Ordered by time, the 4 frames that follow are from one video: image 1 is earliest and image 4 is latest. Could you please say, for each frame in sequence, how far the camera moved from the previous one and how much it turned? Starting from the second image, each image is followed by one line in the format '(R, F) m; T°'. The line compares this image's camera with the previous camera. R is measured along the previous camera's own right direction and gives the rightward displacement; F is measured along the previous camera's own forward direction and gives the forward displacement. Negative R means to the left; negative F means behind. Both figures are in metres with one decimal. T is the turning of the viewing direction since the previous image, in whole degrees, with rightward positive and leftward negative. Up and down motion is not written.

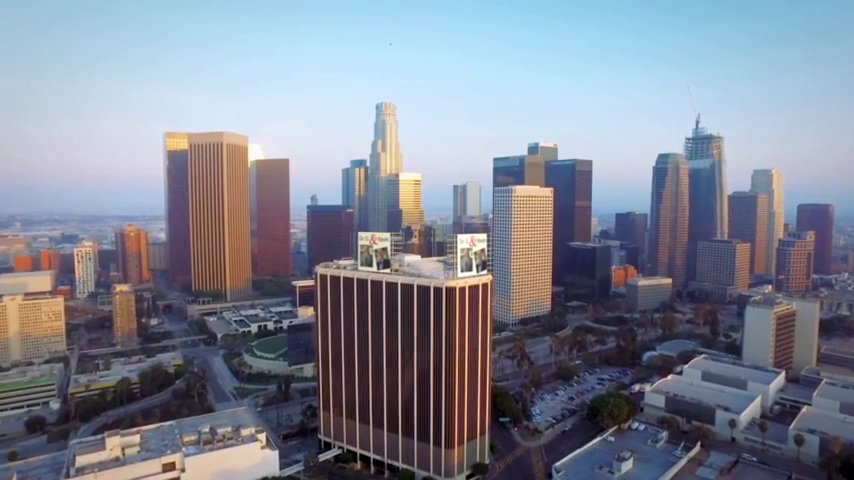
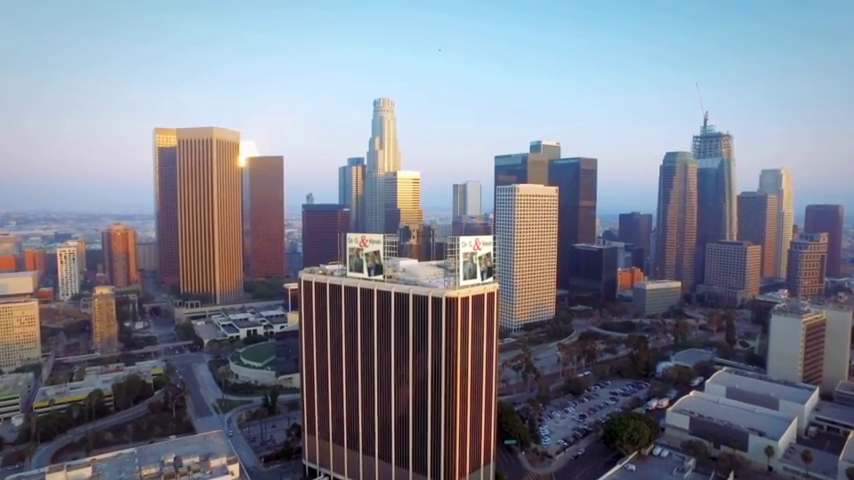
(+0.1, +7.1) m; 0°
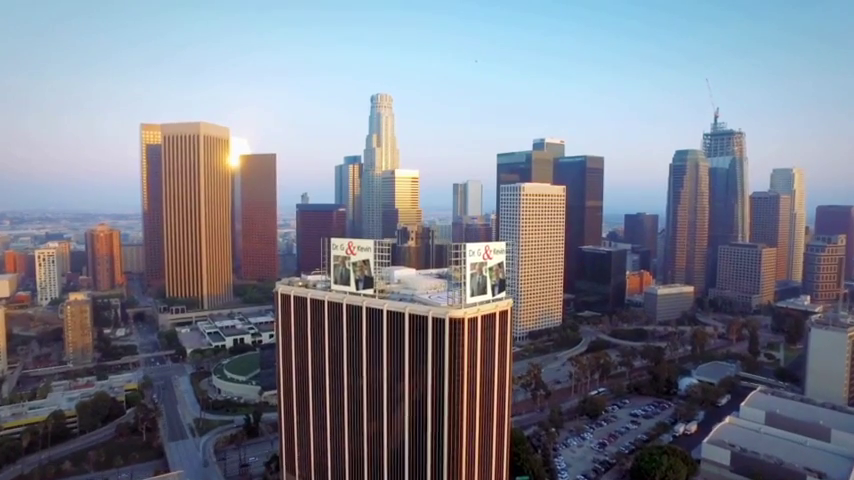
(0.0, +8.6) m; 0°
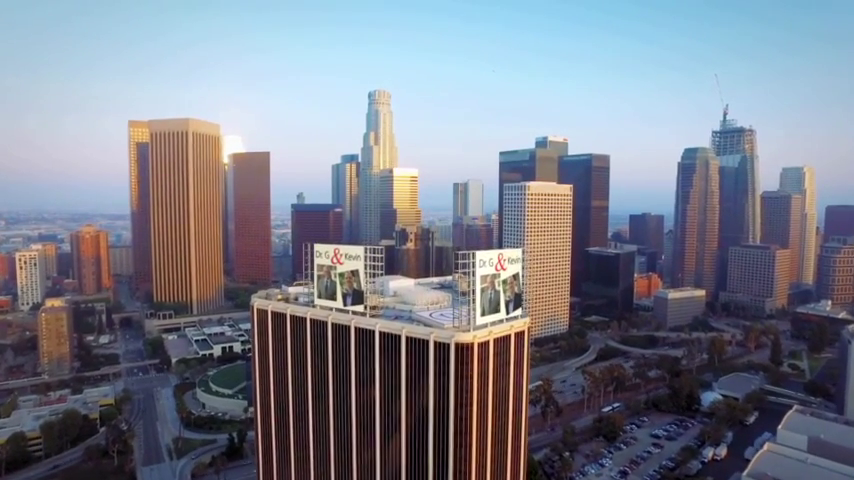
(-0.1, +6.9) m; 0°
